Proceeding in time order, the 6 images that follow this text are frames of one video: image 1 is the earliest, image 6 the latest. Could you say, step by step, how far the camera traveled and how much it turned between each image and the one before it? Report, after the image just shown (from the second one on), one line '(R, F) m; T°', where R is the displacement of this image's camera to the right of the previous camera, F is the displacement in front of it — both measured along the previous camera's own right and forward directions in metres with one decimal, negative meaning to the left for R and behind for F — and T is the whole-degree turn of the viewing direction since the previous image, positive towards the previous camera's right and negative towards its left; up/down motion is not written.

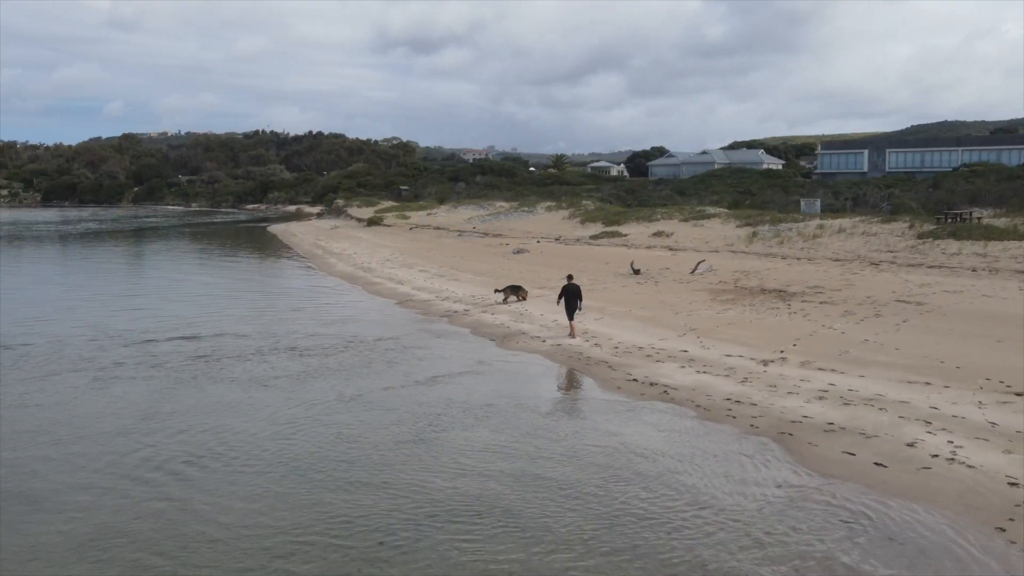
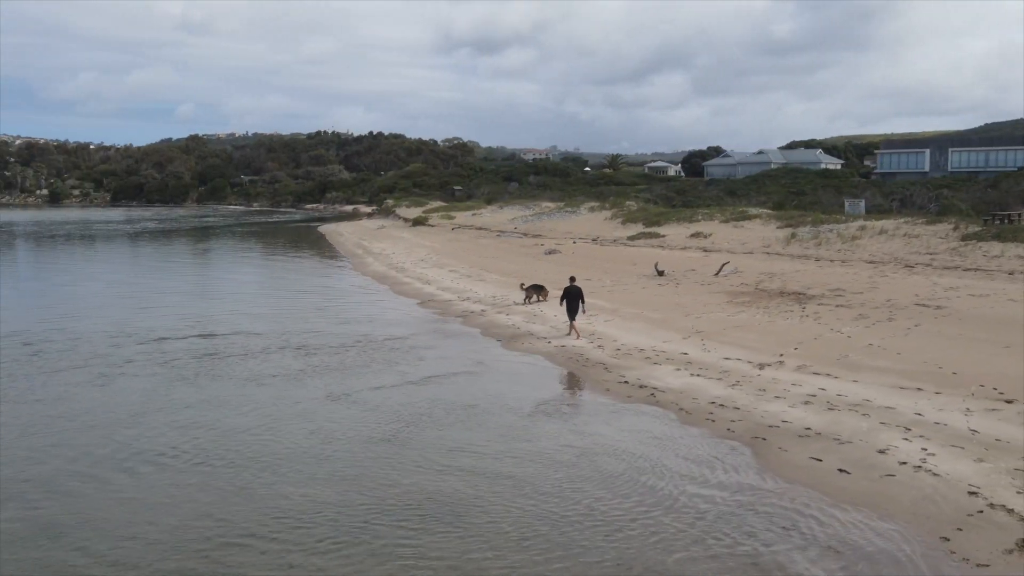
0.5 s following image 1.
(+0.8, 0.0) m; -3°
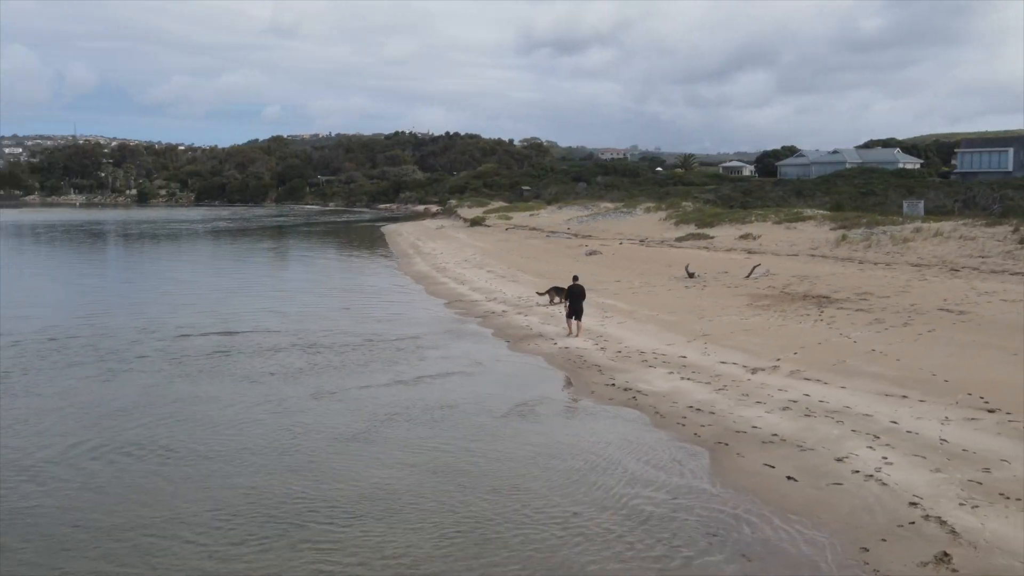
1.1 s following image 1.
(+1.0, 0.0) m; -4°
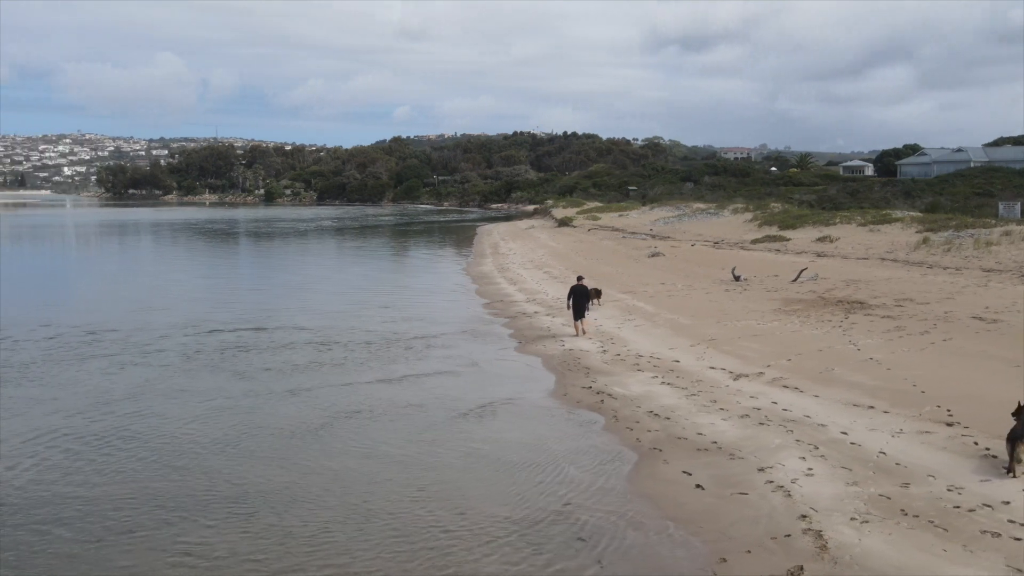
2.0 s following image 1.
(+1.6, 0.0) m; -7°
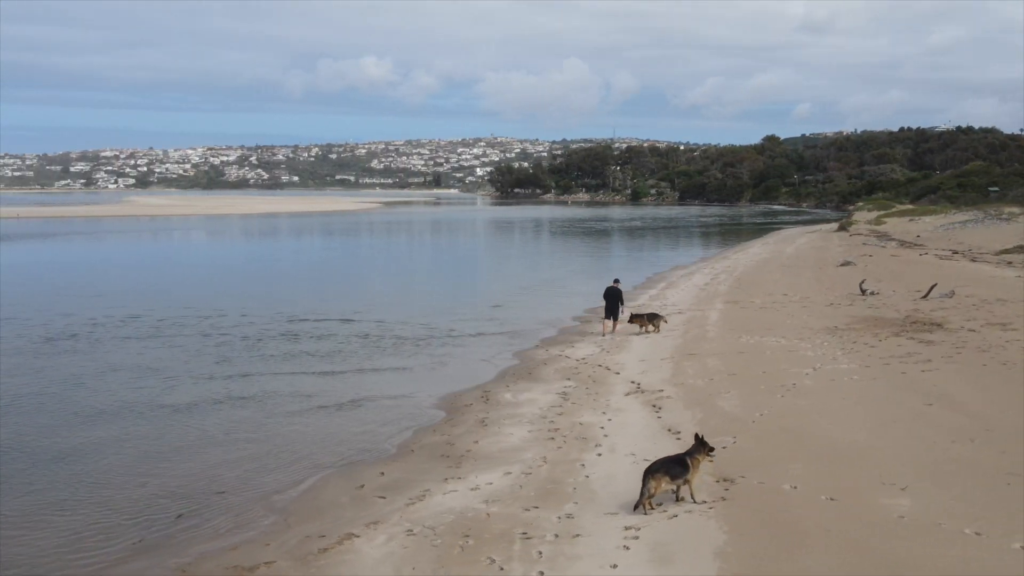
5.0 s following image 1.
(+5.4, +0.6) m; -21°
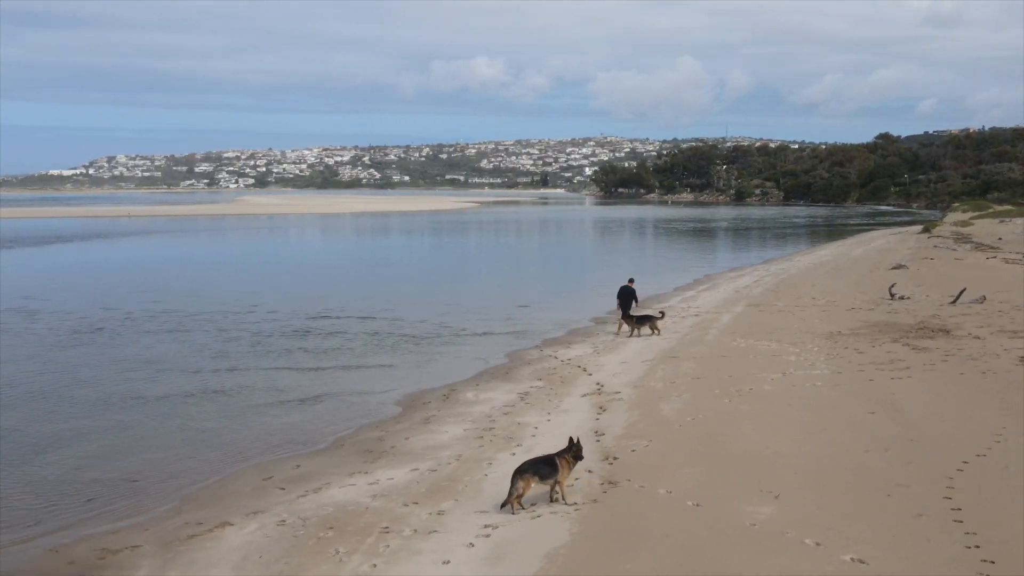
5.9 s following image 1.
(+1.7, 0.0) m; -6°
